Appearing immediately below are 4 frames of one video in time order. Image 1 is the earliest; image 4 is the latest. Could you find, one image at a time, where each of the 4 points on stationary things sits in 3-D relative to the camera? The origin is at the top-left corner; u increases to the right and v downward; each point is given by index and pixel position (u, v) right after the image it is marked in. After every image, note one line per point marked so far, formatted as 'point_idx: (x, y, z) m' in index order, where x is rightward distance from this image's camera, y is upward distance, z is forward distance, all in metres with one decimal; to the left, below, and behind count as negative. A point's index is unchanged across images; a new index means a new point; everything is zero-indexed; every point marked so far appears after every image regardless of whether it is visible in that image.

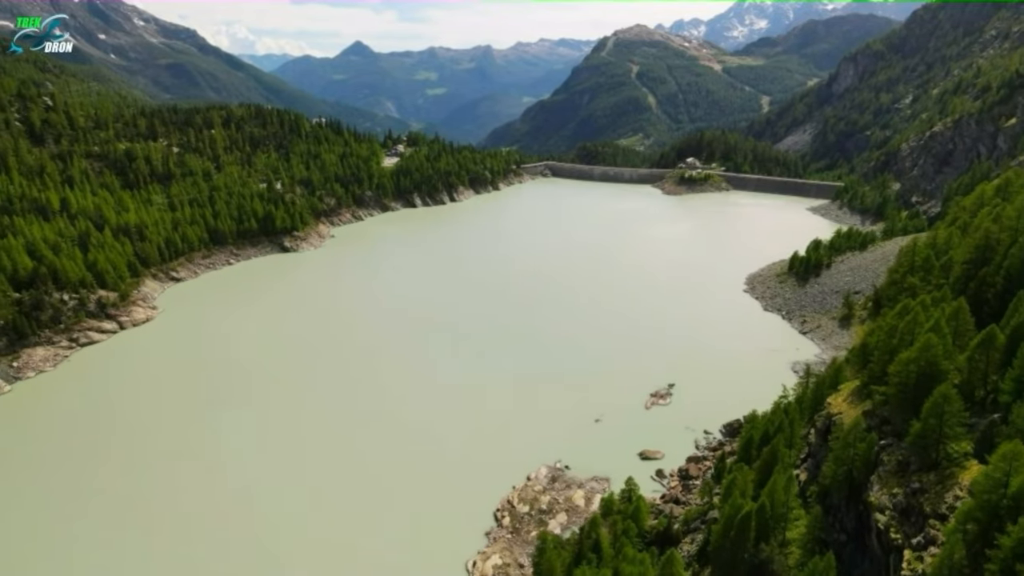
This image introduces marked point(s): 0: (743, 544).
0: (+5.7, -6.2, +16.1) m
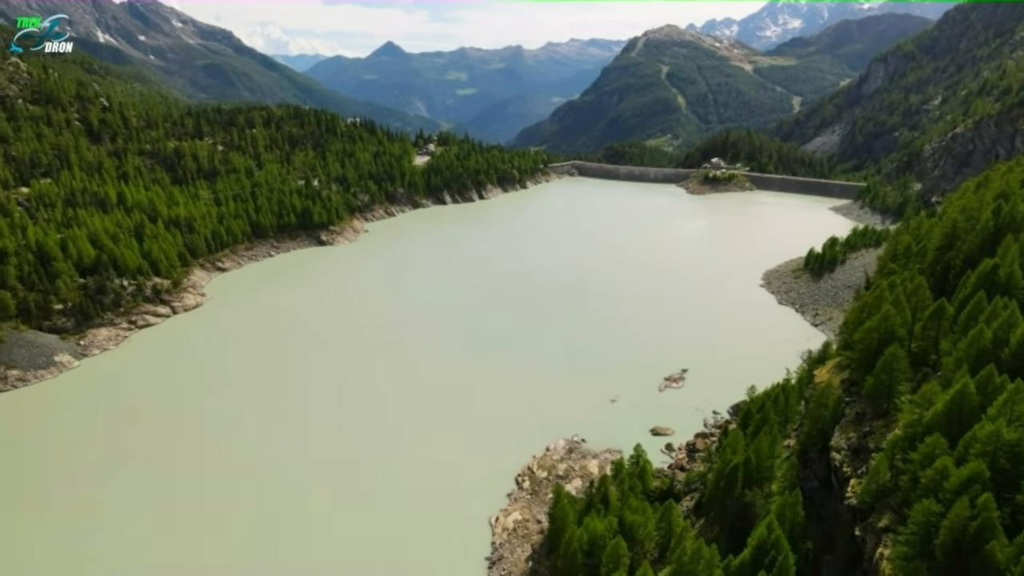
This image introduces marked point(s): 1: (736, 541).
0: (+6.1, -5.6, +18.5) m
1: (+6.1, -6.9, +18.2) m
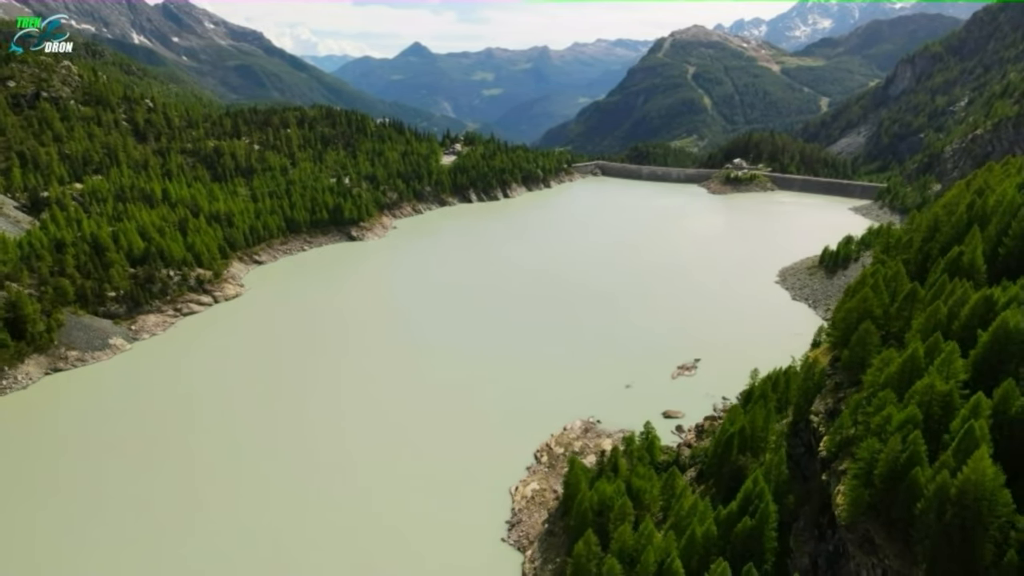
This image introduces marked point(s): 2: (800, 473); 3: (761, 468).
0: (+6.7, -5.2, +20.5) m
1: (+6.6, -6.4, +20.2) m
2: (+8.5, -5.4, +19.4) m
3: (+7.0, -5.0, +18.5) m
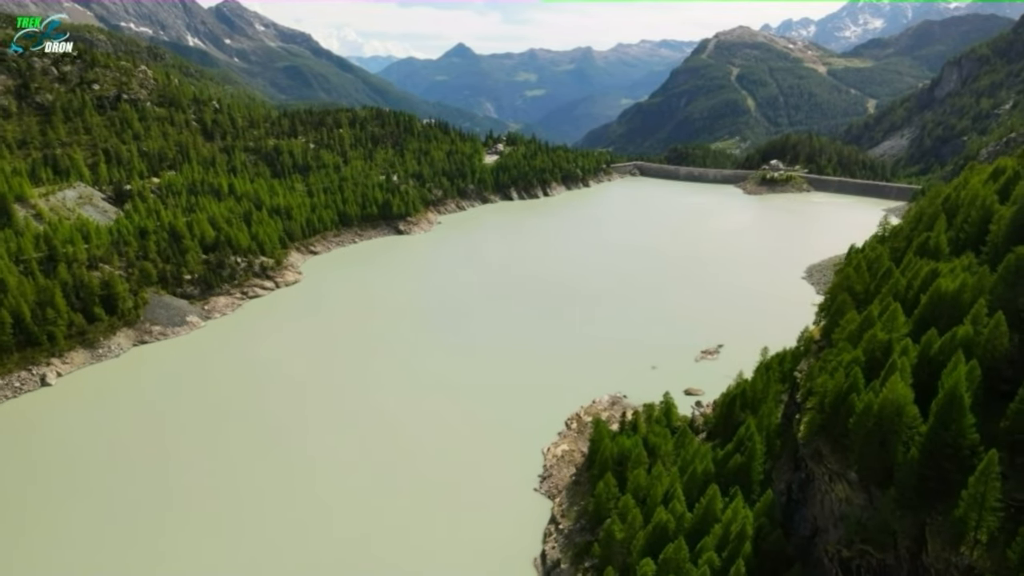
0: (+7.8, -4.5, +23.8) m
1: (+7.8, -5.7, +23.5) m
2: (+9.6, -4.8, +22.6) m
3: (+8.0, -4.3, +21.7) m
